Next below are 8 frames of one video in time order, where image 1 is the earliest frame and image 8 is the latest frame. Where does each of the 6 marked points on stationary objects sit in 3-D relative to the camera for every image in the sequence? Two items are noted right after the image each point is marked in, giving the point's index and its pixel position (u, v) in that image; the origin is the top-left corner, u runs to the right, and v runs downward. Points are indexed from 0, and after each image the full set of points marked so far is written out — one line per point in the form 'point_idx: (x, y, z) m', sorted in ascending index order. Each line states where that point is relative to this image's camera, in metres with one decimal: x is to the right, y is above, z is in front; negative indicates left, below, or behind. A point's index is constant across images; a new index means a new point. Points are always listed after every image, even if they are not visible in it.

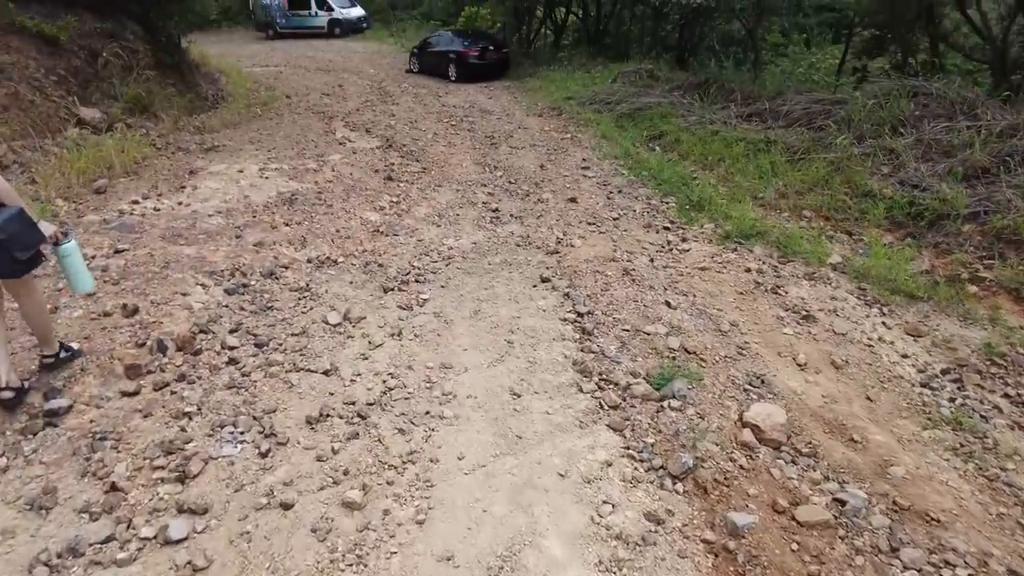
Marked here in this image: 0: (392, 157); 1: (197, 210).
0: (-1.6, +1.8, +9.1) m
1: (-2.8, +0.7, +5.9) m
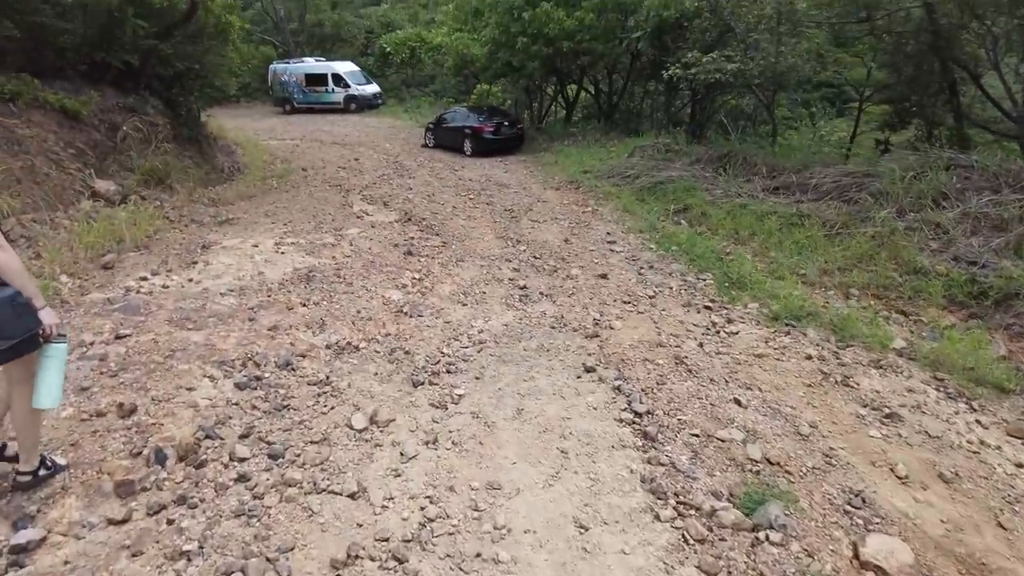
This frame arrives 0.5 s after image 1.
0: (-1.4, +0.7, +8.8) m
1: (-2.5, 0.0, +5.6) m
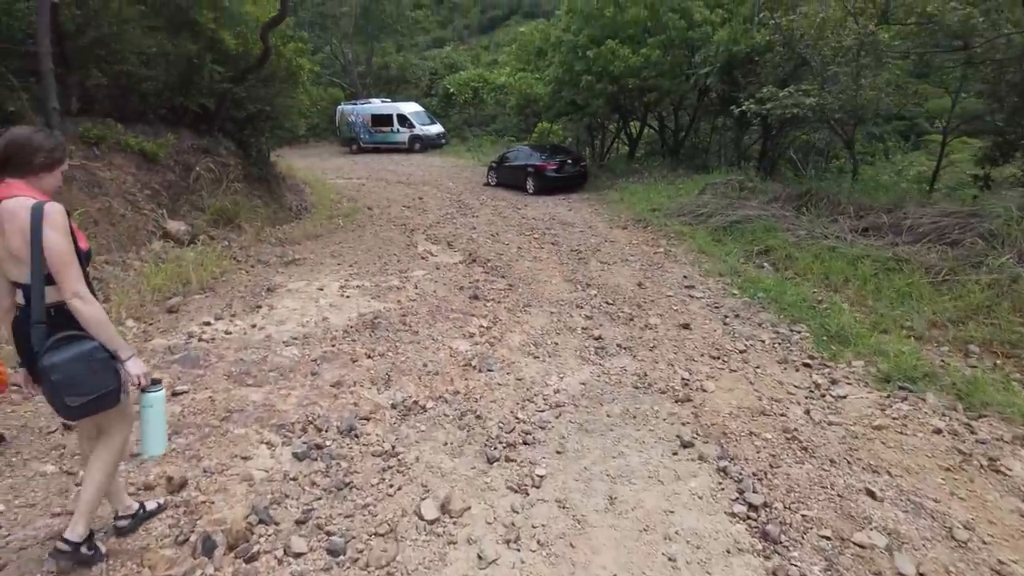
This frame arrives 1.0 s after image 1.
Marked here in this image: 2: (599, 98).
0: (-0.5, +0.2, +8.5) m
1: (-2.0, -0.4, +5.4) m
2: (+2.4, +5.2, +18.2) m
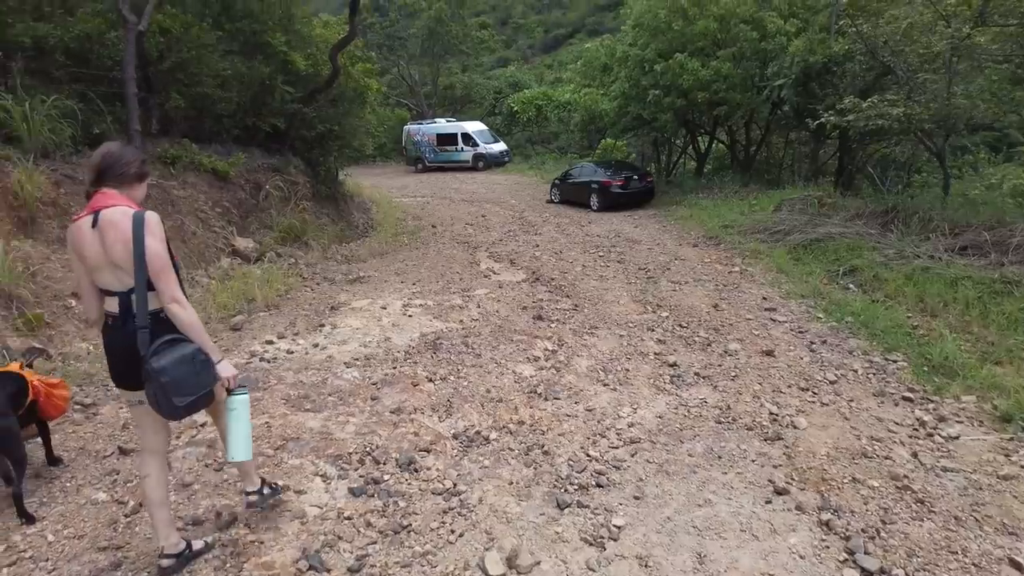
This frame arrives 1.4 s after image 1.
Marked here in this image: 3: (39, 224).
0: (+0.3, -0.1, +8.3) m
1: (-1.4, -0.5, +5.2) m
2: (+4.1, +4.7, +17.8) m
3: (-4.3, +0.6, +6.0) m
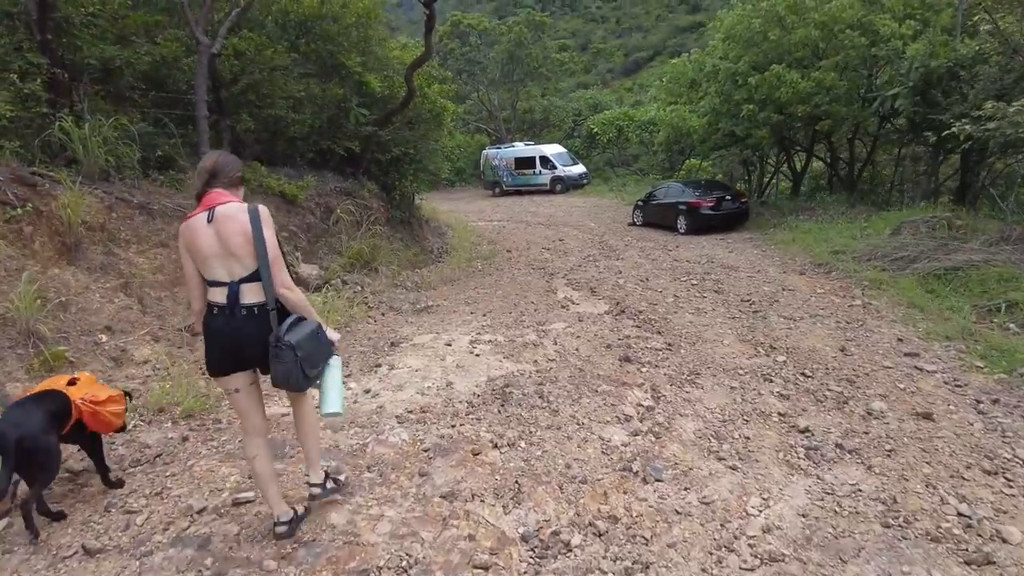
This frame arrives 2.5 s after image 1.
0: (+1.2, -0.4, +7.3) m
1: (-0.9, -0.8, +4.4) m
2: (+6.2, +3.9, +16.4) m
3: (-3.6, +0.3, +5.6) m
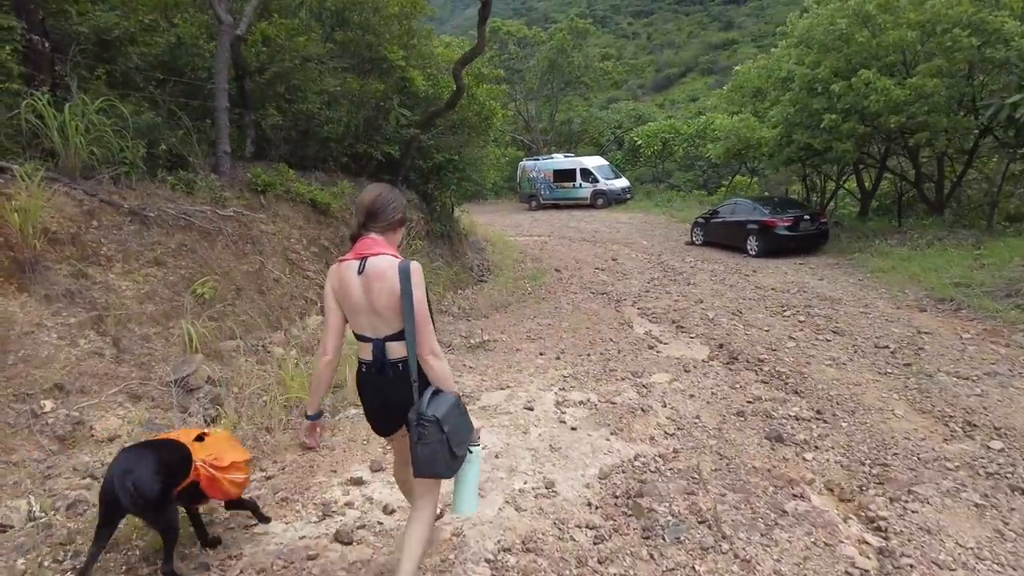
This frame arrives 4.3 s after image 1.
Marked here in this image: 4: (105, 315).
0: (+2.0, -0.8, +5.6) m
1: (-0.2, -1.0, +2.8) m
2: (+7.3, +3.2, +14.7) m
3: (-2.9, +0.1, +4.1) m
4: (-2.6, -0.2, +4.3) m
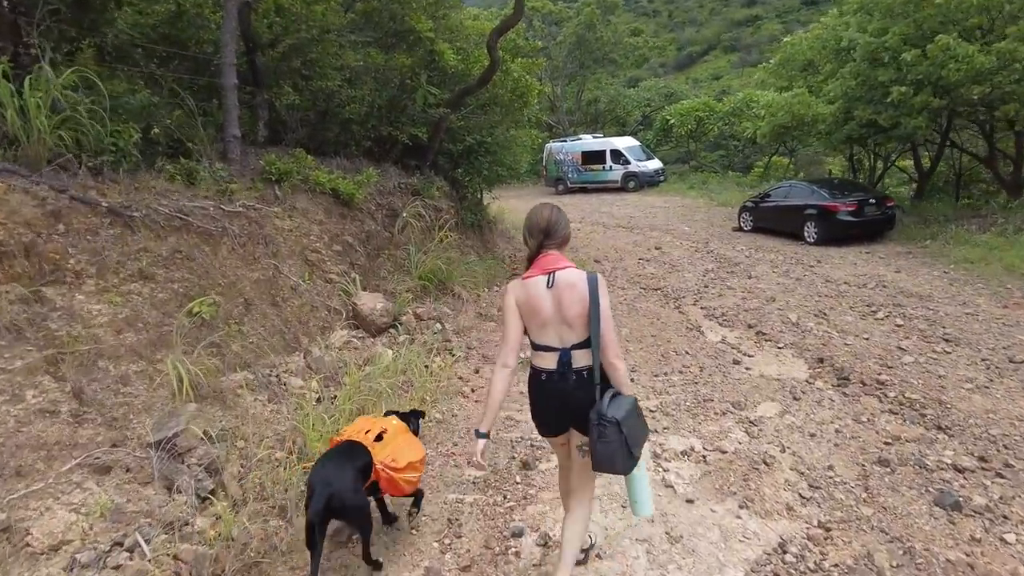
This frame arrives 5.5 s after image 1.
0: (+2.5, -0.9, +4.5) m
1: (+0.2, -1.2, +1.8) m
2: (+8.0, +3.4, +13.3) m
3: (-2.5, 0.0, +3.1) m
4: (-2.2, -0.3, +3.2) m
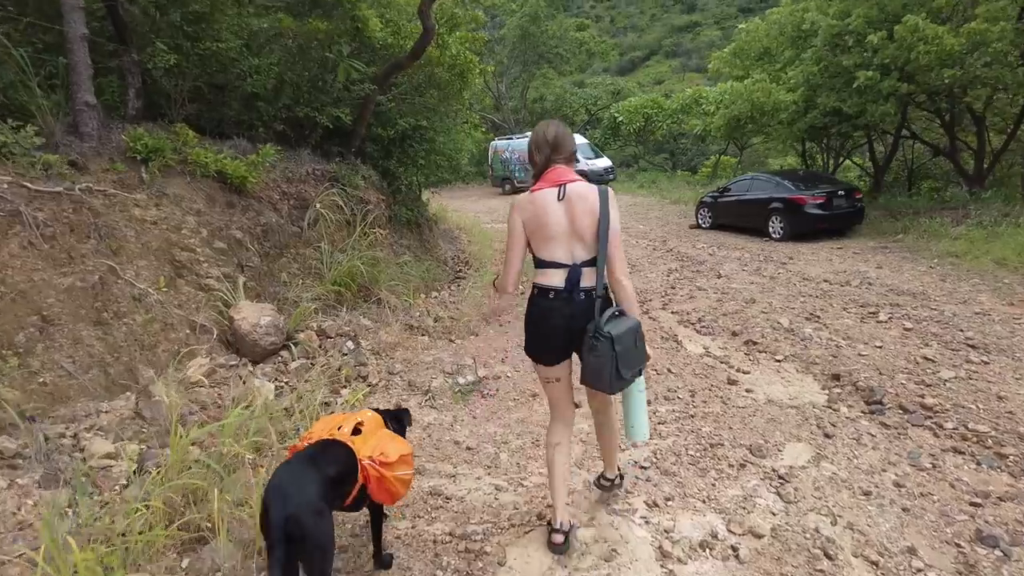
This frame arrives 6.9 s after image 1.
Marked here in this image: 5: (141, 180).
0: (+2.1, -0.9, +3.2) m
1: (+0.1, -1.2, +0.4) m
2: (+6.9, +3.5, +12.5) m
3: (-2.7, -0.1, +1.5) m
4: (-2.4, -0.4, +1.7) m
5: (-3.0, +0.9, +5.4) m
